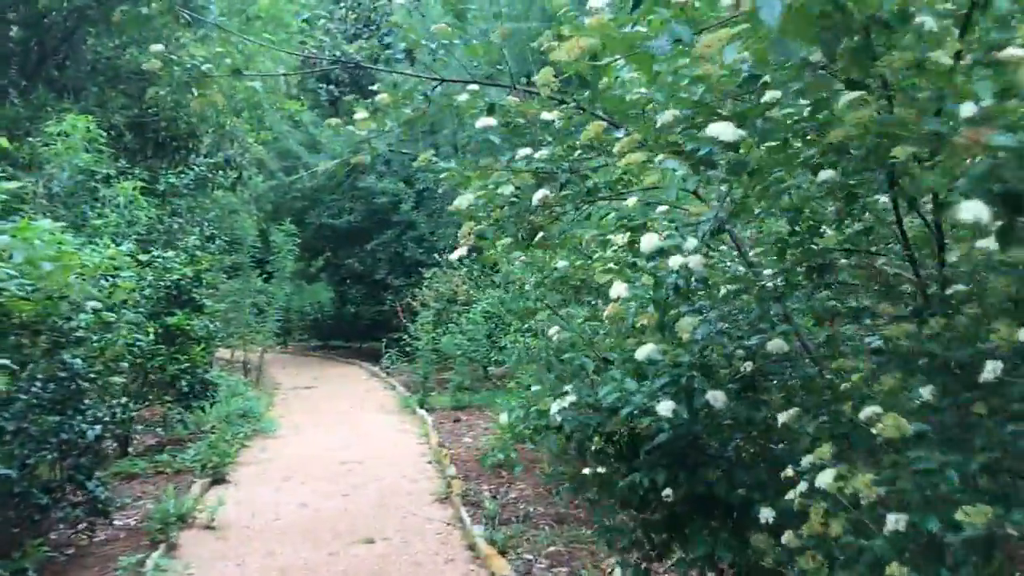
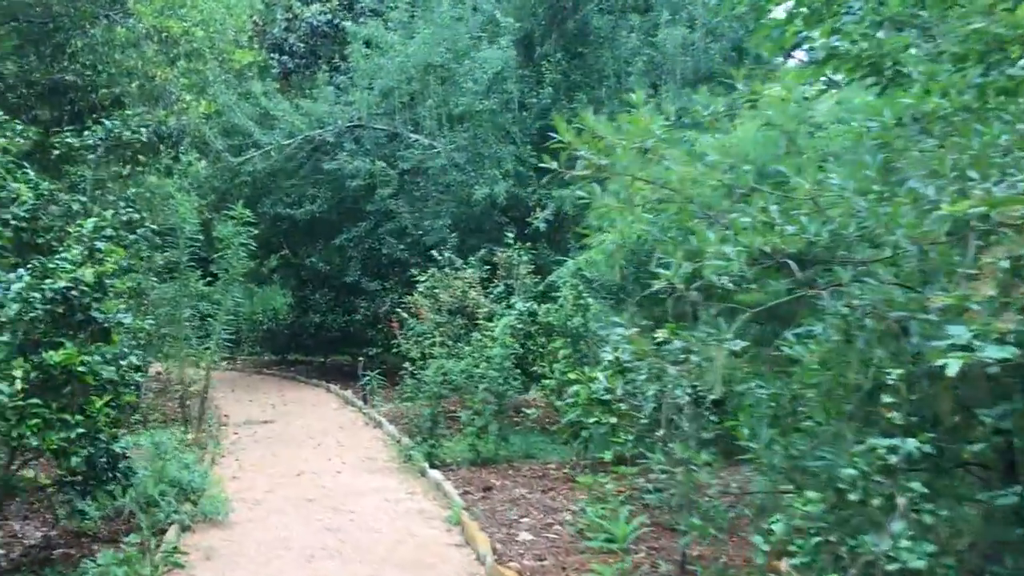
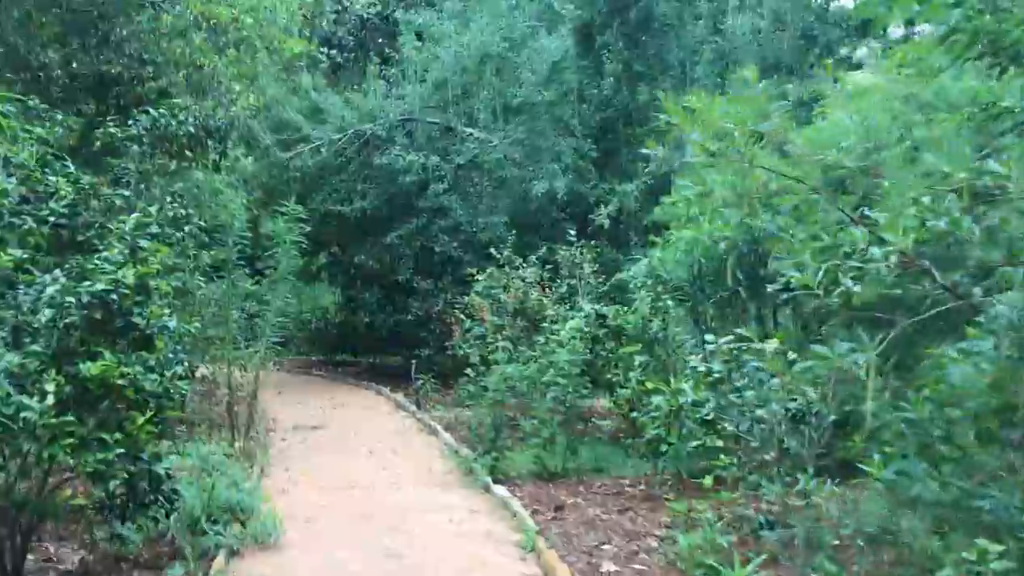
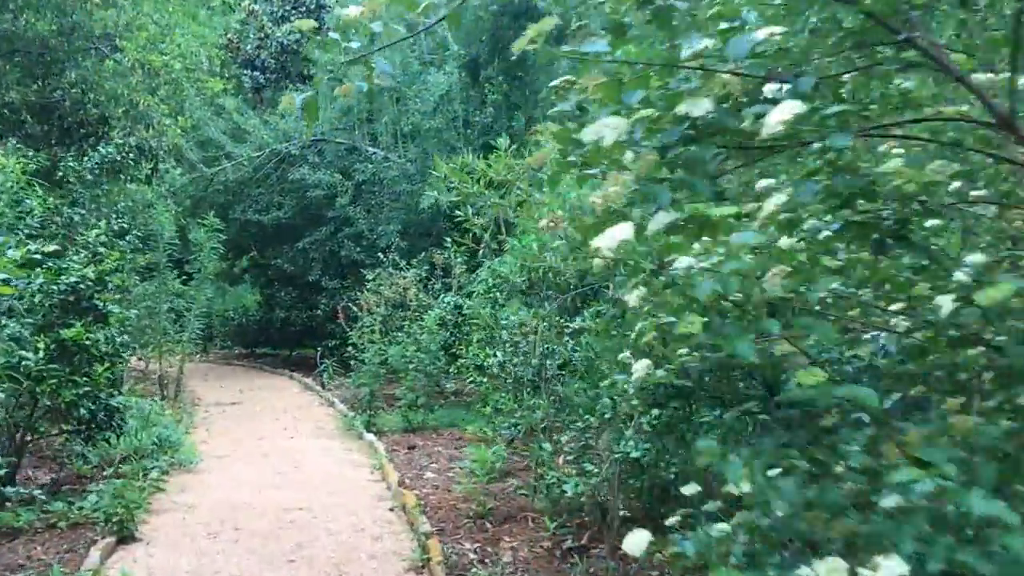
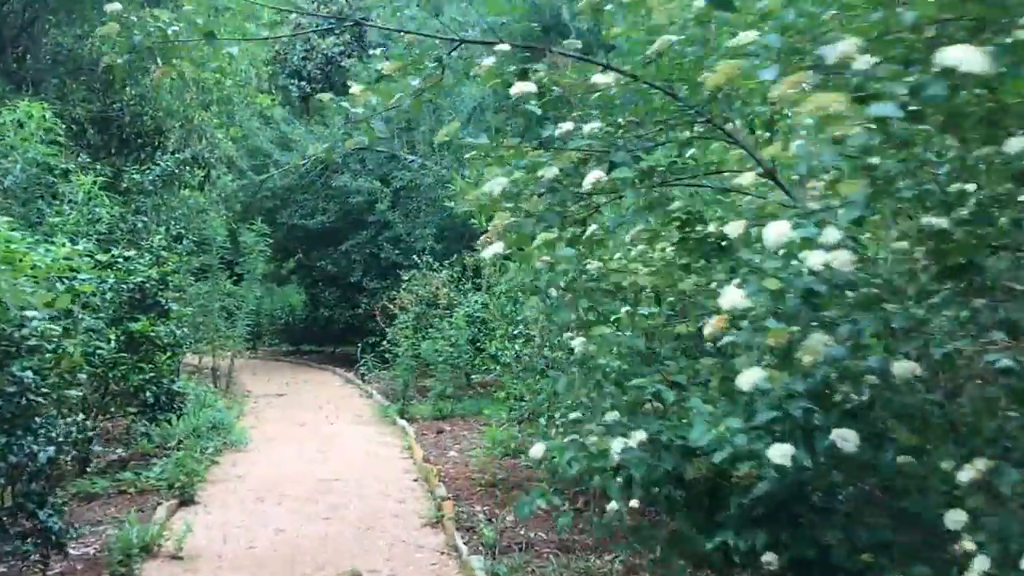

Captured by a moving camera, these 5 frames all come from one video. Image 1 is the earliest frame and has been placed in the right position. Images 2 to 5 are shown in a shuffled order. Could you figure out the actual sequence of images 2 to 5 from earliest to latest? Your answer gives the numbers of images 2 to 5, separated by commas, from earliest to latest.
5, 4, 2, 3
